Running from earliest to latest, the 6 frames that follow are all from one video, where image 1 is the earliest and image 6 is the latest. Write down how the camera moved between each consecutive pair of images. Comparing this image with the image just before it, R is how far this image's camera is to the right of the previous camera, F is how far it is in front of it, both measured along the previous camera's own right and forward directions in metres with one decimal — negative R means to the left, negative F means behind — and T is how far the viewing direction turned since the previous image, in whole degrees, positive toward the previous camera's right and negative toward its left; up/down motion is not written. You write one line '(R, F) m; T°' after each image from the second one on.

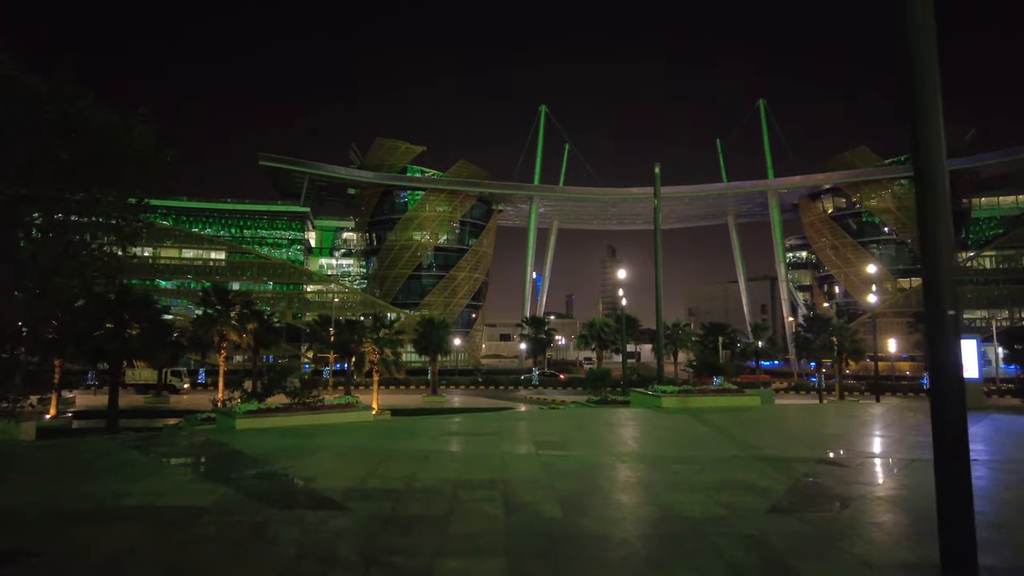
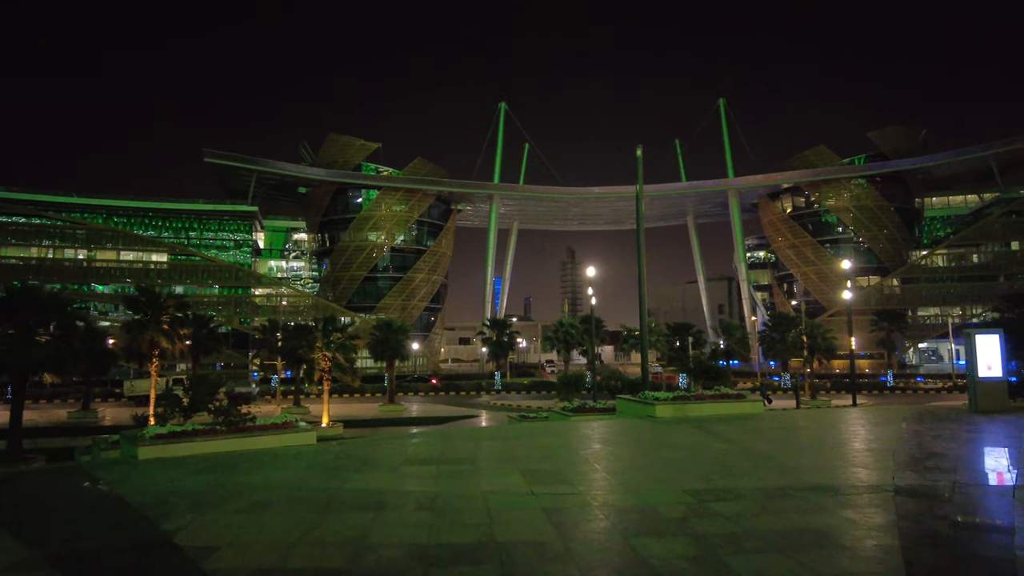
(-0.3, +2.1) m; +4°
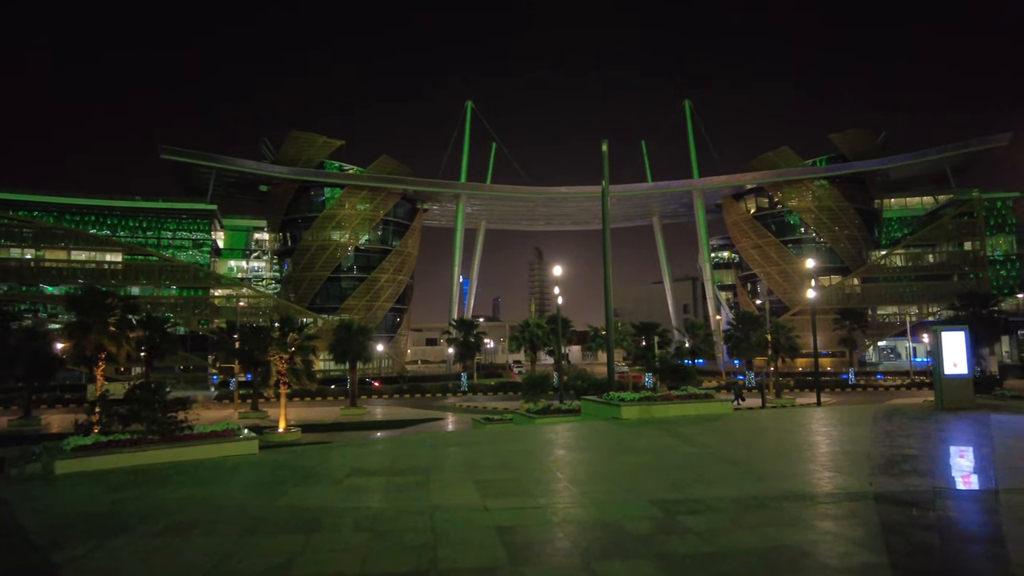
(+0.2, +0.6) m; +3°
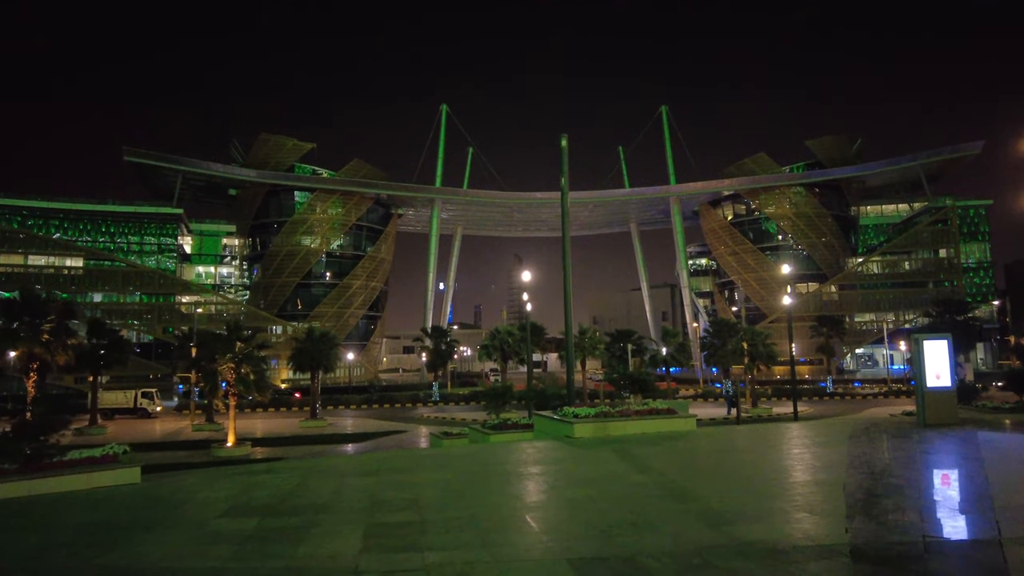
(+0.7, +1.3) m; +2°
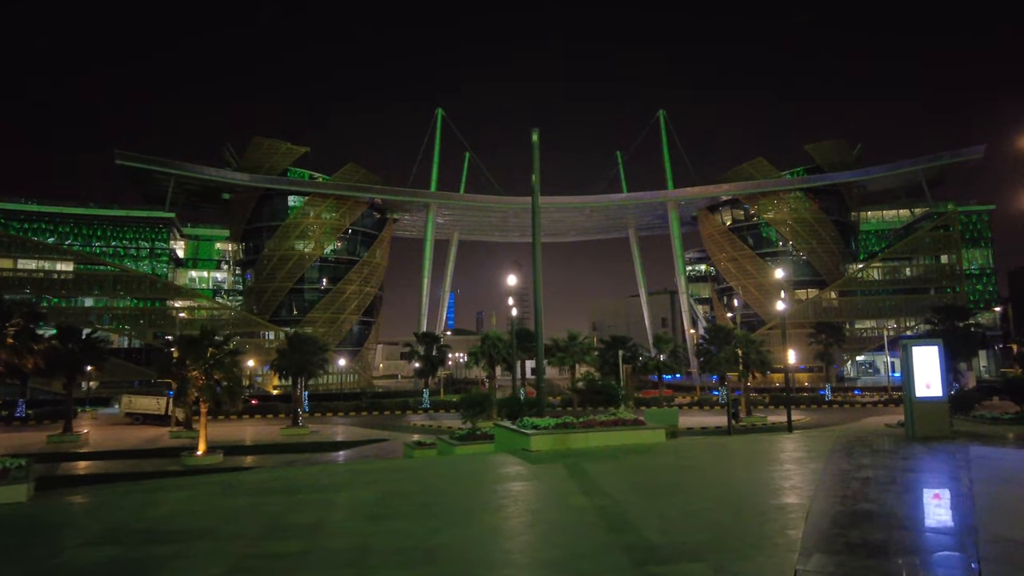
(+0.8, +0.8) m; 0°
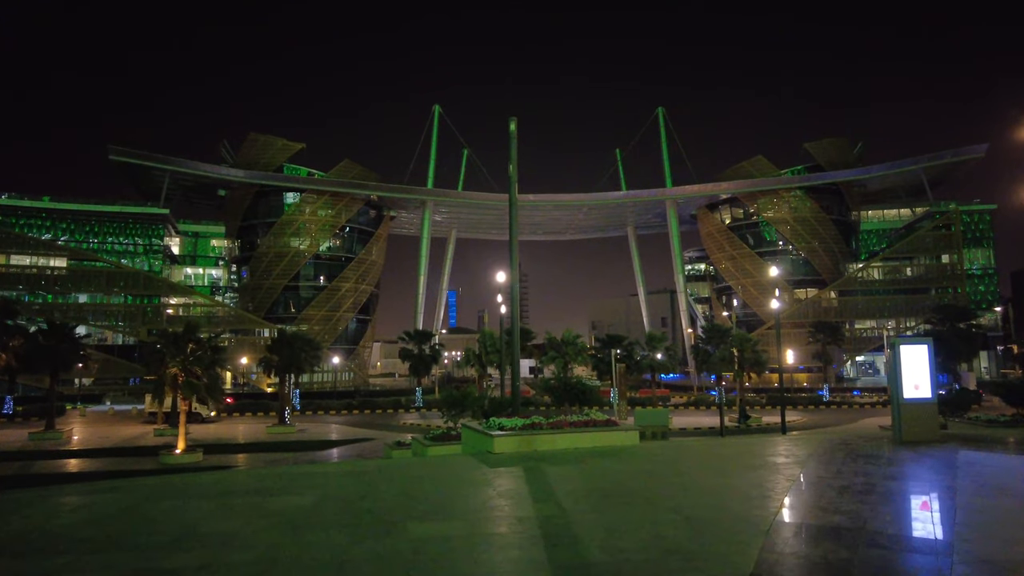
(+0.6, +0.5) m; 0°
